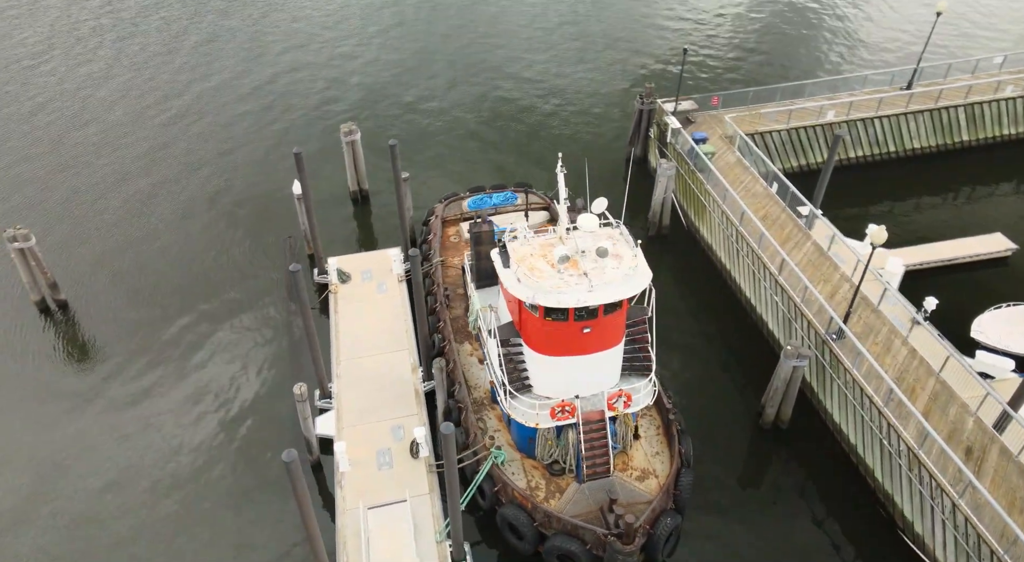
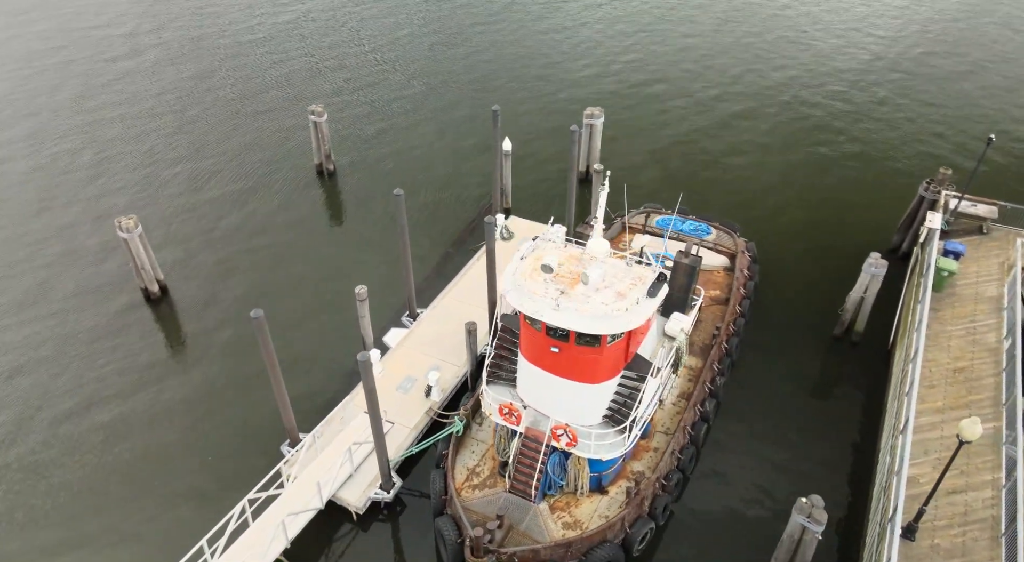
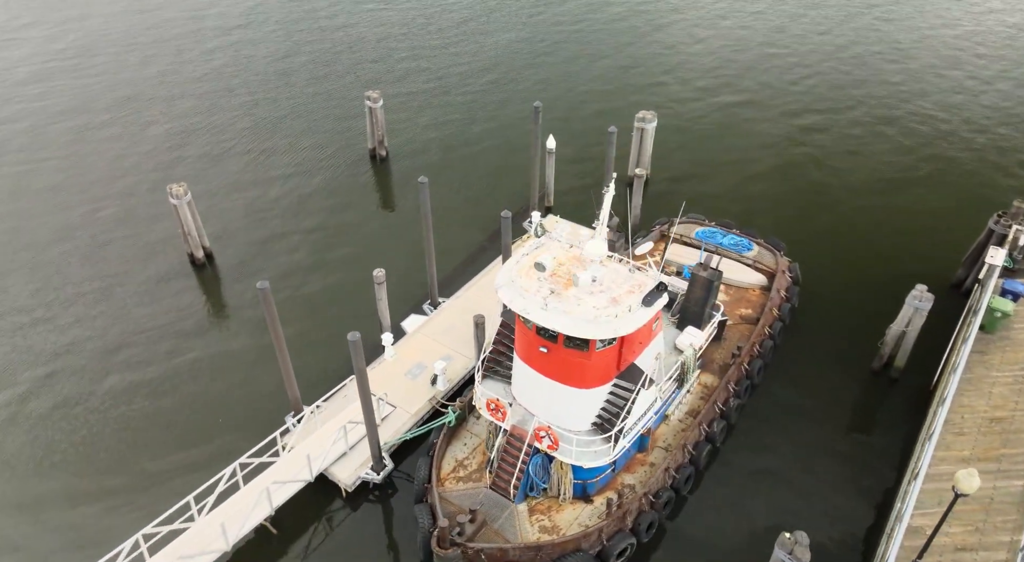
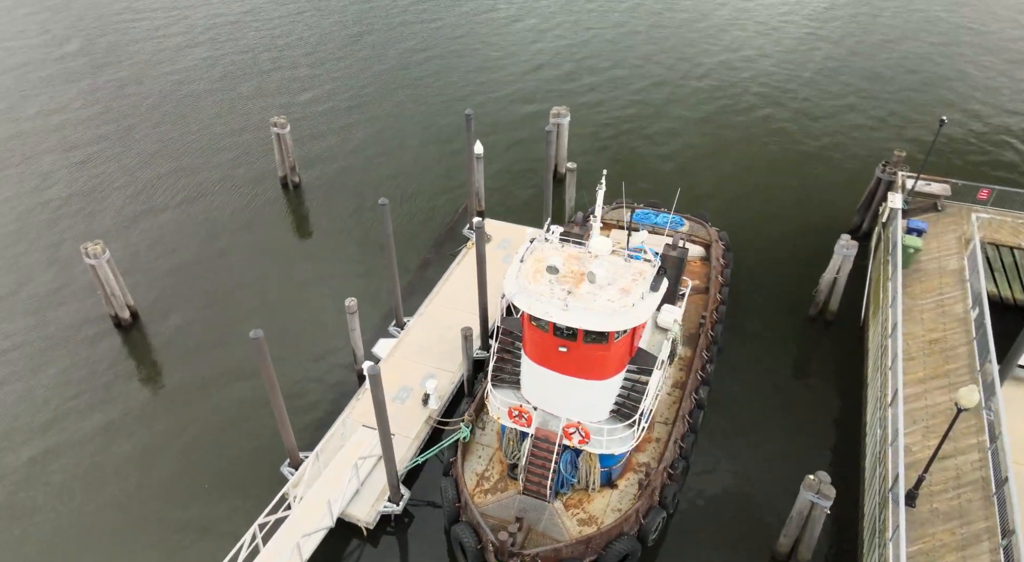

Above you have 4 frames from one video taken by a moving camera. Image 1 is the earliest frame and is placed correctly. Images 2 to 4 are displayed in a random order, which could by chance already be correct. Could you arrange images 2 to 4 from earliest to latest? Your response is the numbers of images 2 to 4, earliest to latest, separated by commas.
4, 2, 3
